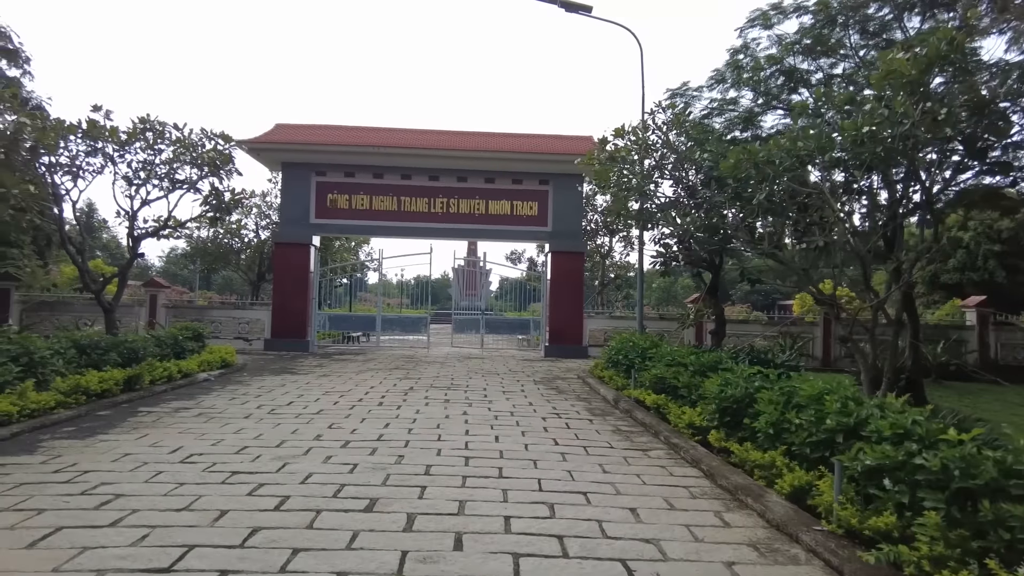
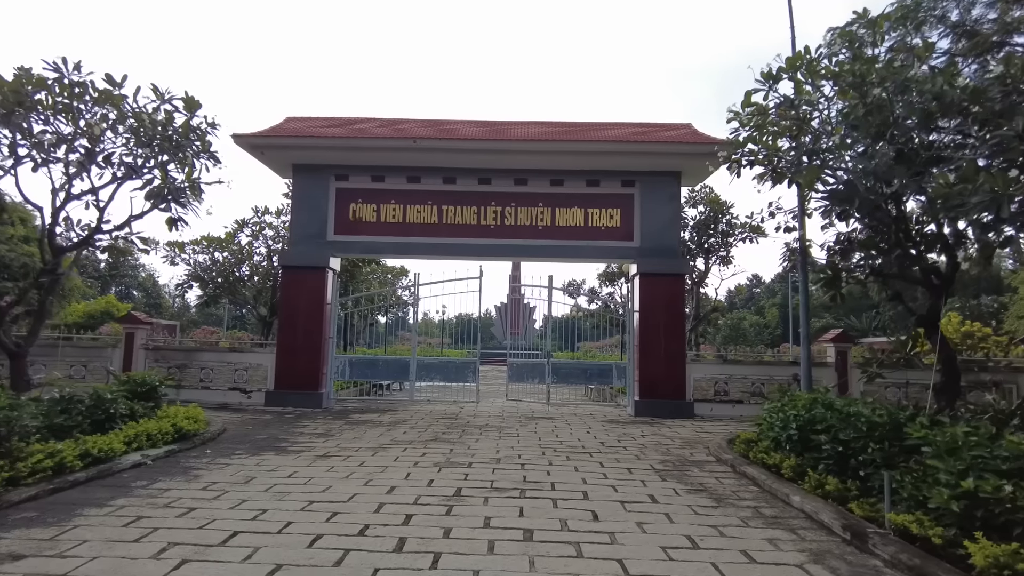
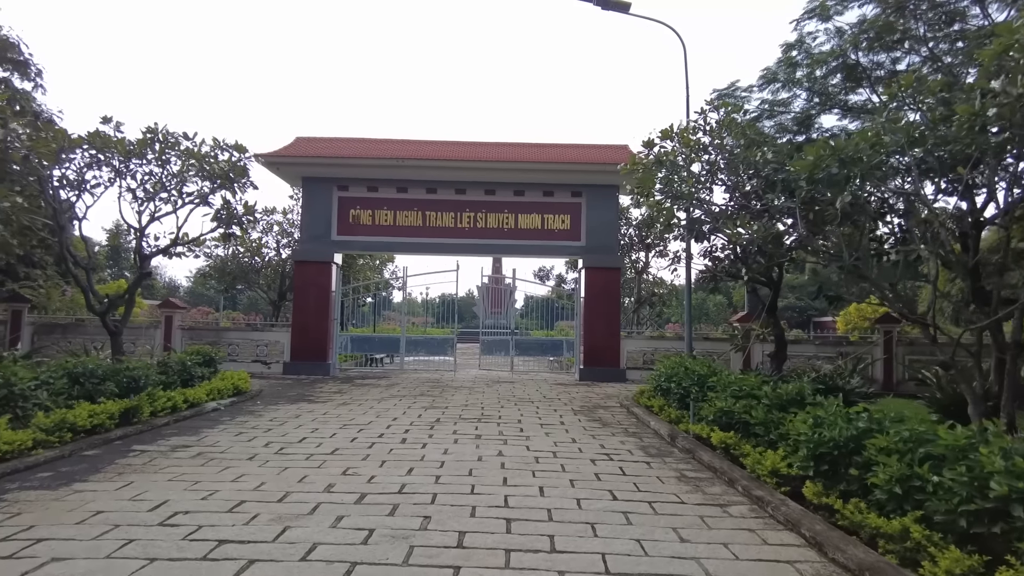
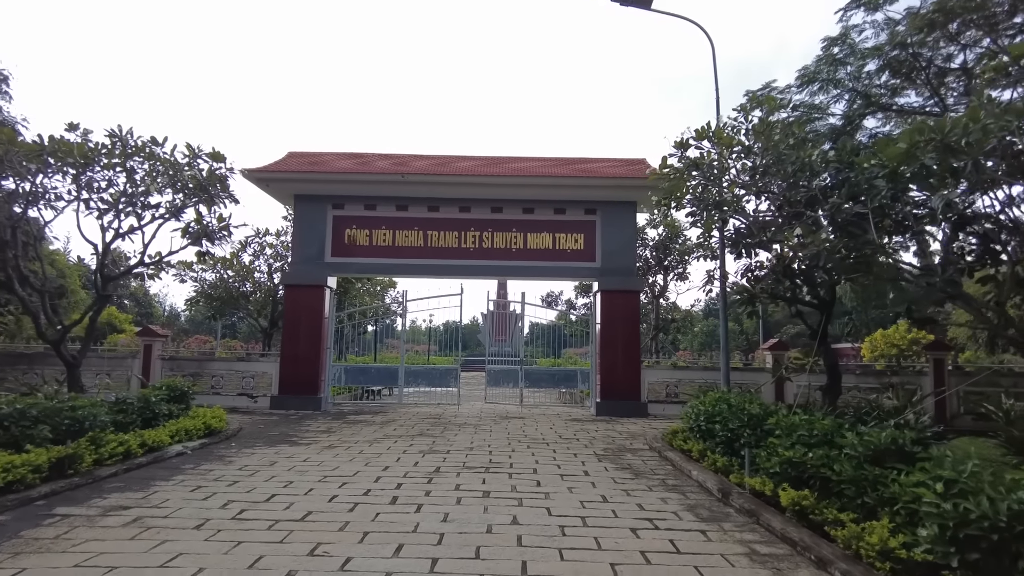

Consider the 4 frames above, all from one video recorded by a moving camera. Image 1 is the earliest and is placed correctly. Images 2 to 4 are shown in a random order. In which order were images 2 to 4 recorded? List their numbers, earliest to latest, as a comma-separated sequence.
3, 4, 2
